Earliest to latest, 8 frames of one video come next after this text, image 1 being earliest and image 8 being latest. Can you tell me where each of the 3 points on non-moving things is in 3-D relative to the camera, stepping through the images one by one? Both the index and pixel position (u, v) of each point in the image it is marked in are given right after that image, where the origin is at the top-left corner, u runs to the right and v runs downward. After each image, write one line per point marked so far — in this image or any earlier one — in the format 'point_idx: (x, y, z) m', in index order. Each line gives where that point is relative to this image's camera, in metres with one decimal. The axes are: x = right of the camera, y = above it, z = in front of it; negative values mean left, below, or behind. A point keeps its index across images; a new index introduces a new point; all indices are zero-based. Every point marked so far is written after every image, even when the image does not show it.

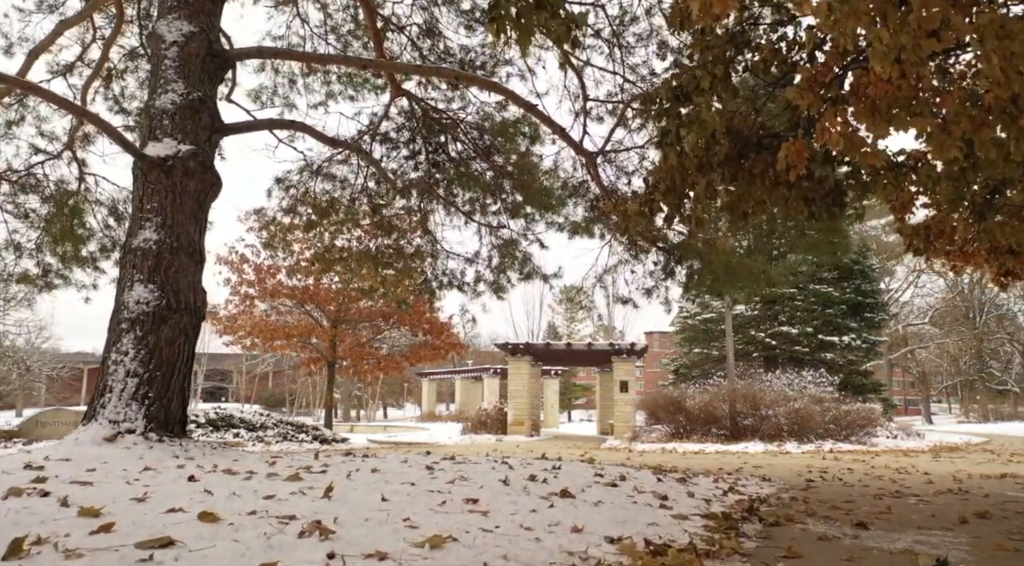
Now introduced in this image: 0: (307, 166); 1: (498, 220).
0: (-2.7, +1.5, +10.0) m
1: (-0.2, +0.9, +10.7) m
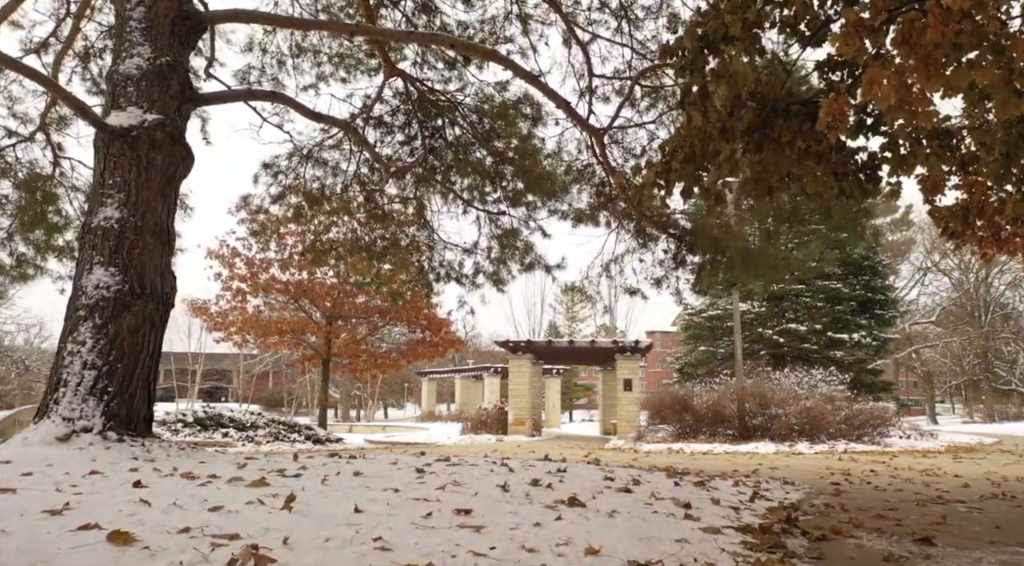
0: (-2.7, +1.7, +9.5) m
1: (-0.2, +1.0, +10.2) m
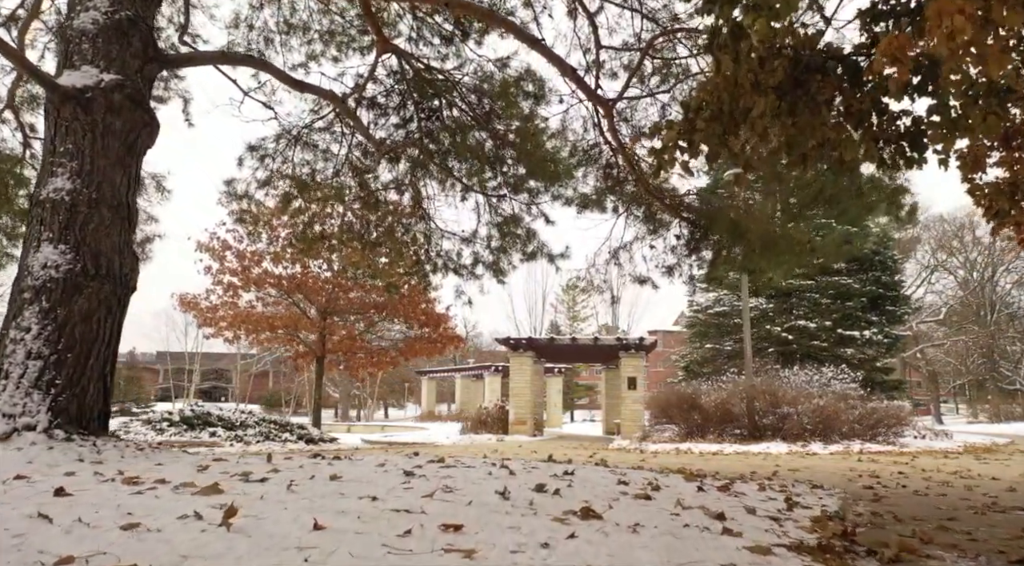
0: (-2.7, +1.8, +8.9) m
1: (-0.2, +1.1, +9.6) m
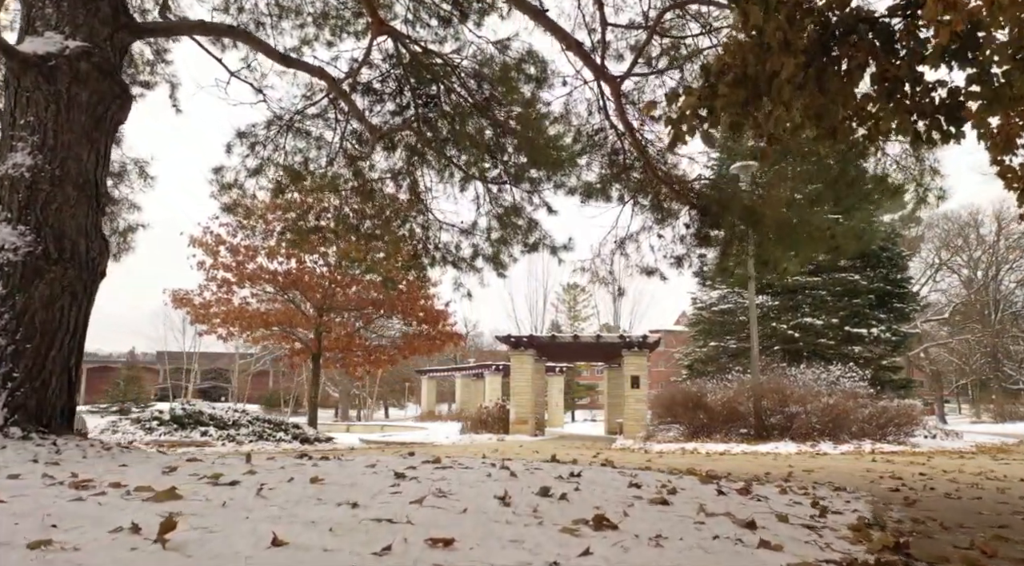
0: (-2.7, +1.8, +8.6) m
1: (-0.2, +1.2, +9.3) m
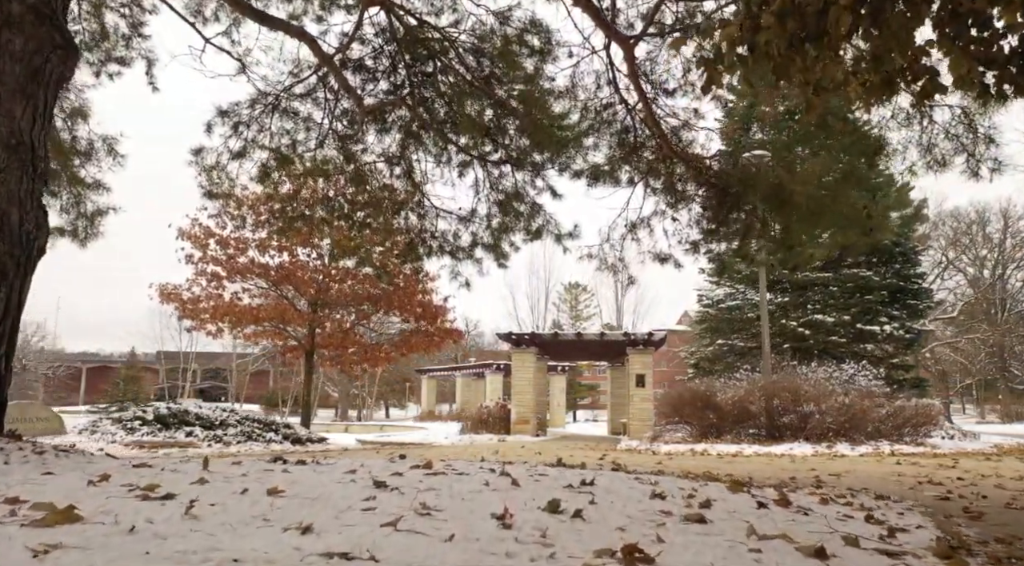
0: (-2.7, +2.0, +8.0) m
1: (-0.1, +1.3, +8.7) m
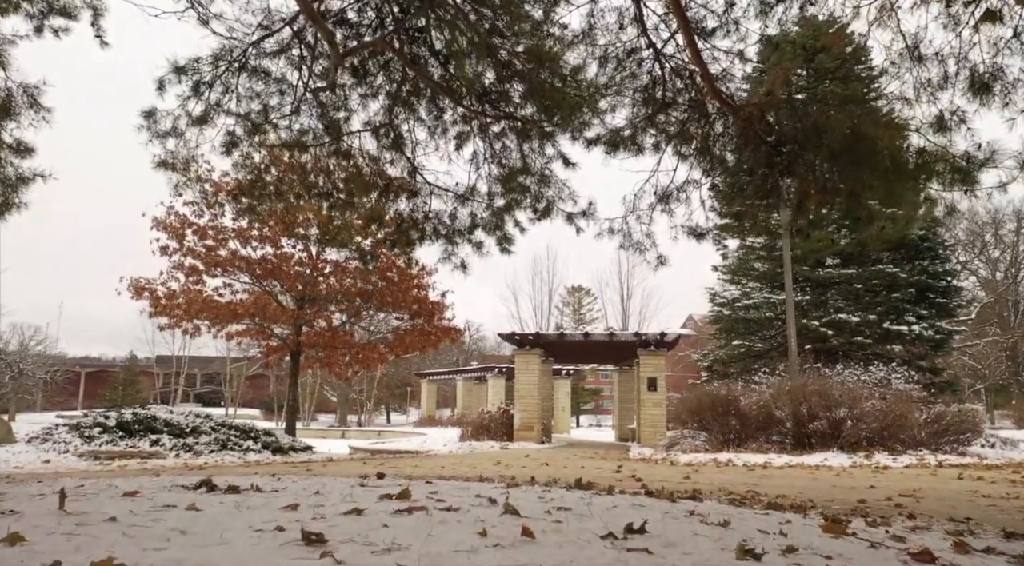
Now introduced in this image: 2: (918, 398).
0: (-2.6, +2.1, +6.9) m
1: (-0.1, +1.4, +7.6) m
2: (+6.9, -1.9, +12.8) m
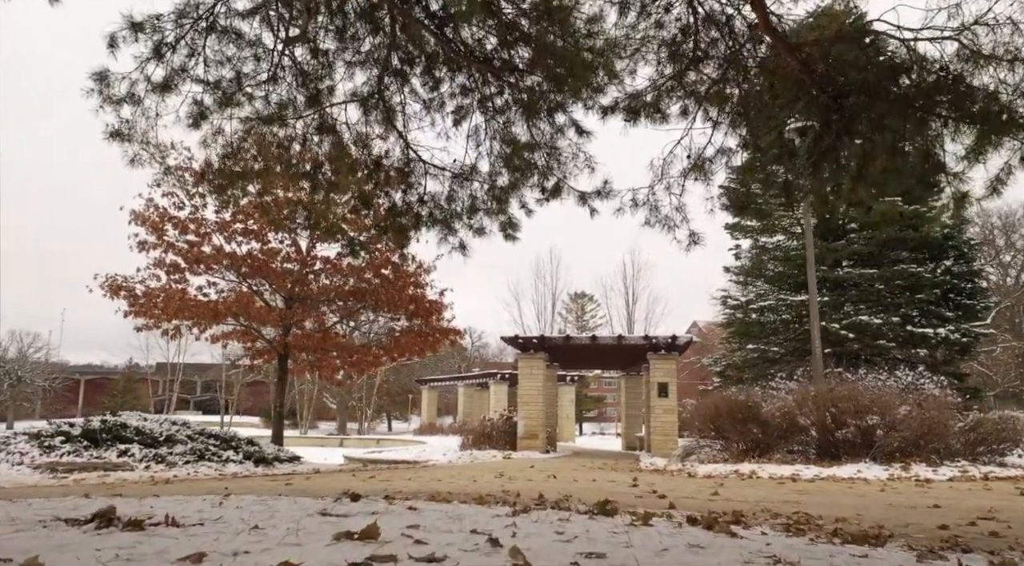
0: (-2.6, +2.2, +6.1) m
1: (-0.1, +1.5, +6.7) m
2: (+7.0, -1.9, +11.9) m
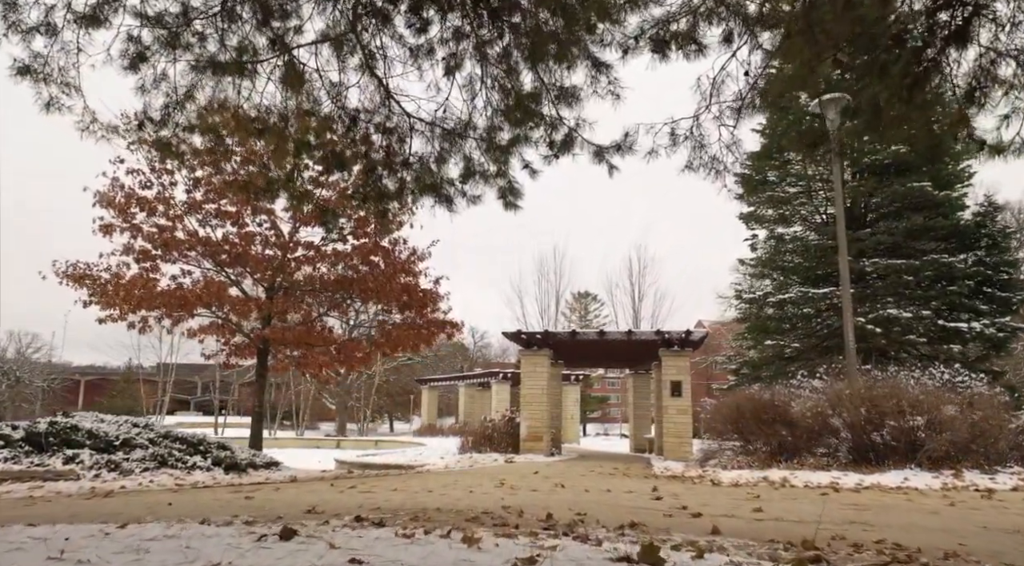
0: (-2.6, +2.4, +5.0) m
1: (0.0, +1.7, +5.7) m
2: (+7.0, -1.7, +10.8) m
